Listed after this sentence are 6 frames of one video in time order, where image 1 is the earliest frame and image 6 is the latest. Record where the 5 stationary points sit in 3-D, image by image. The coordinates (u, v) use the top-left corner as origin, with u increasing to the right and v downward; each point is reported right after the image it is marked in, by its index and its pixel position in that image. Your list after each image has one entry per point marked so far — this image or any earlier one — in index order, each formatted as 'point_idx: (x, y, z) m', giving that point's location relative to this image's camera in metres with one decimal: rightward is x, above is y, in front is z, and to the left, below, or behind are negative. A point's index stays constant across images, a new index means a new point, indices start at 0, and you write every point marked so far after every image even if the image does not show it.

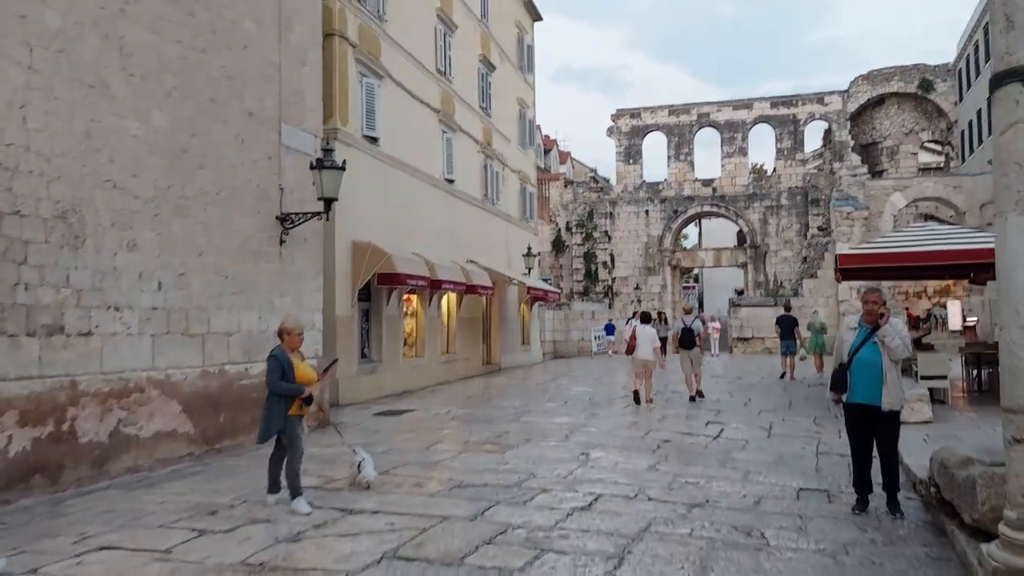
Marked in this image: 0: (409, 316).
0: (-1.8, -0.5, +14.2) m
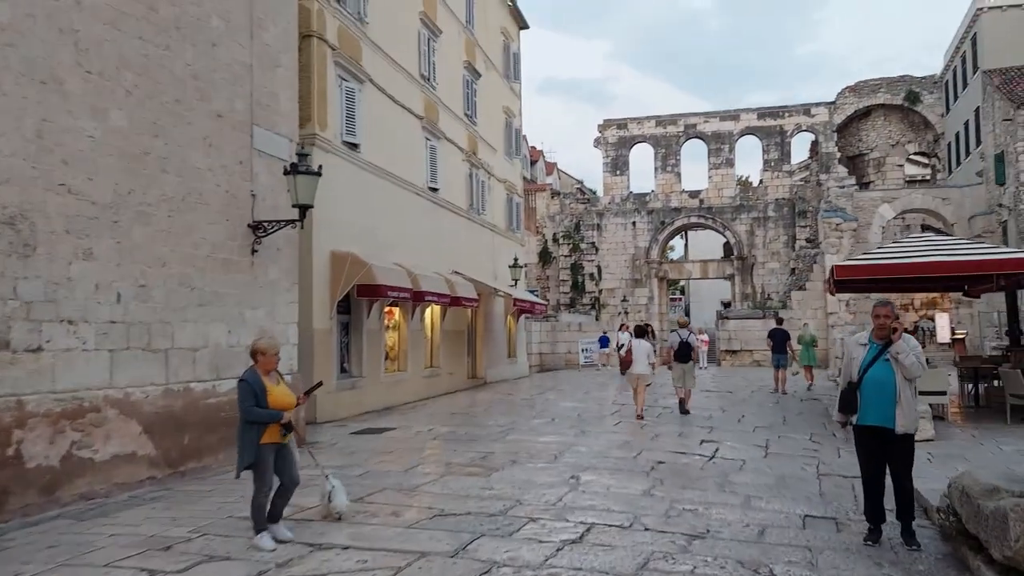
0: (-2.0, -0.7, +13.7) m
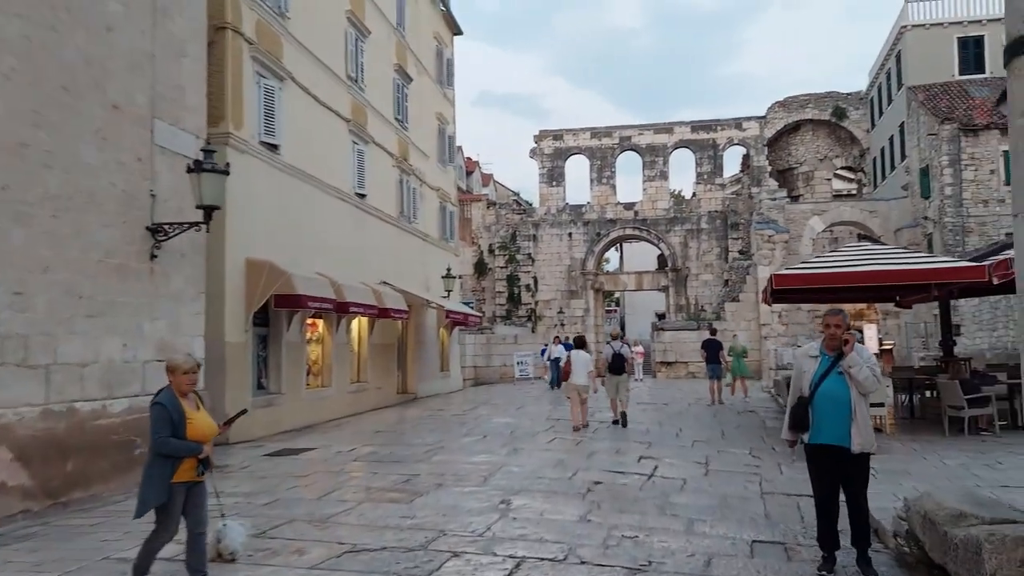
0: (-3.1, -0.9, +13.0) m
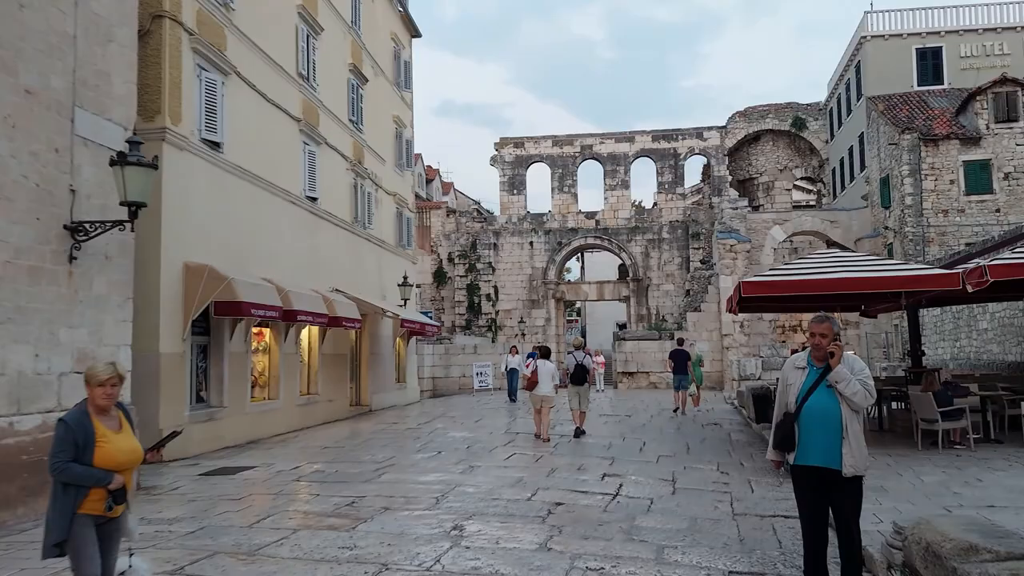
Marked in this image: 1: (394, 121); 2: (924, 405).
0: (-3.7, -1.0, +12.3) m
1: (-2.8, +4.0, +19.8) m
2: (+4.5, -1.3, +9.1) m
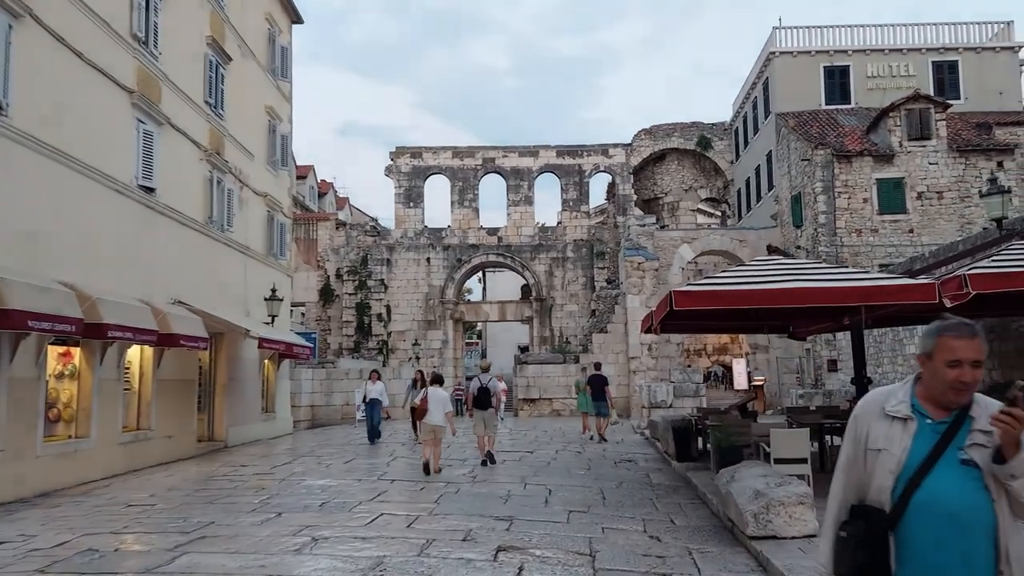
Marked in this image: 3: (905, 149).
0: (-5.2, -1.1, +9.6) m
1: (-5.1, +3.7, +17.3) m
2: (+3.4, -1.4, +7.4) m
3: (+9.5, +3.4, +20.0) m
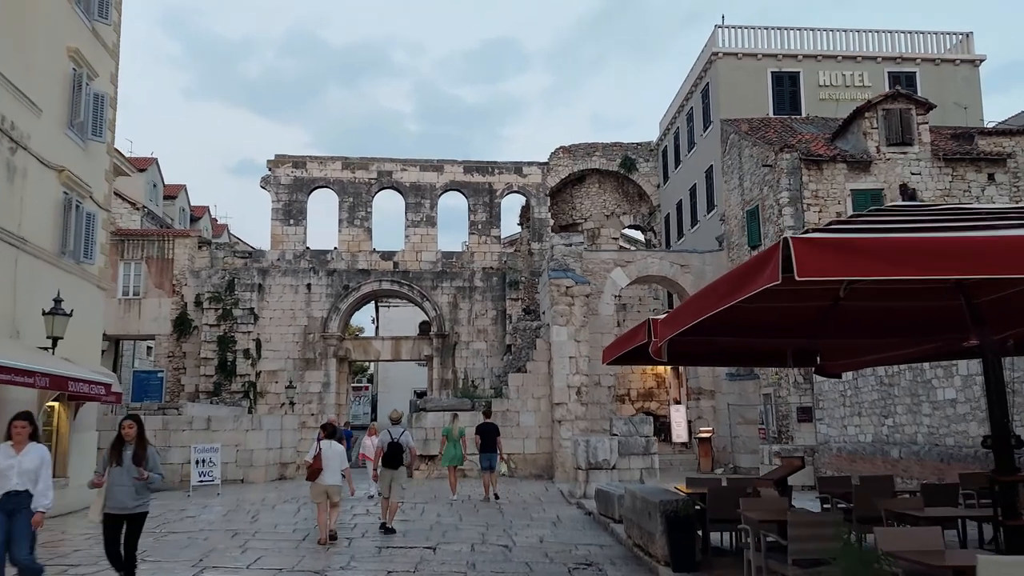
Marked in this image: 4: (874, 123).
0: (-5.8, -0.8, +4.5) m
1: (-6.6, +3.5, +12.4) m
2: (+3.0, -1.2, +3.4) m
3: (+7.5, +2.7, +16.9) m
4: (+7.4, +3.4, +16.9) m
